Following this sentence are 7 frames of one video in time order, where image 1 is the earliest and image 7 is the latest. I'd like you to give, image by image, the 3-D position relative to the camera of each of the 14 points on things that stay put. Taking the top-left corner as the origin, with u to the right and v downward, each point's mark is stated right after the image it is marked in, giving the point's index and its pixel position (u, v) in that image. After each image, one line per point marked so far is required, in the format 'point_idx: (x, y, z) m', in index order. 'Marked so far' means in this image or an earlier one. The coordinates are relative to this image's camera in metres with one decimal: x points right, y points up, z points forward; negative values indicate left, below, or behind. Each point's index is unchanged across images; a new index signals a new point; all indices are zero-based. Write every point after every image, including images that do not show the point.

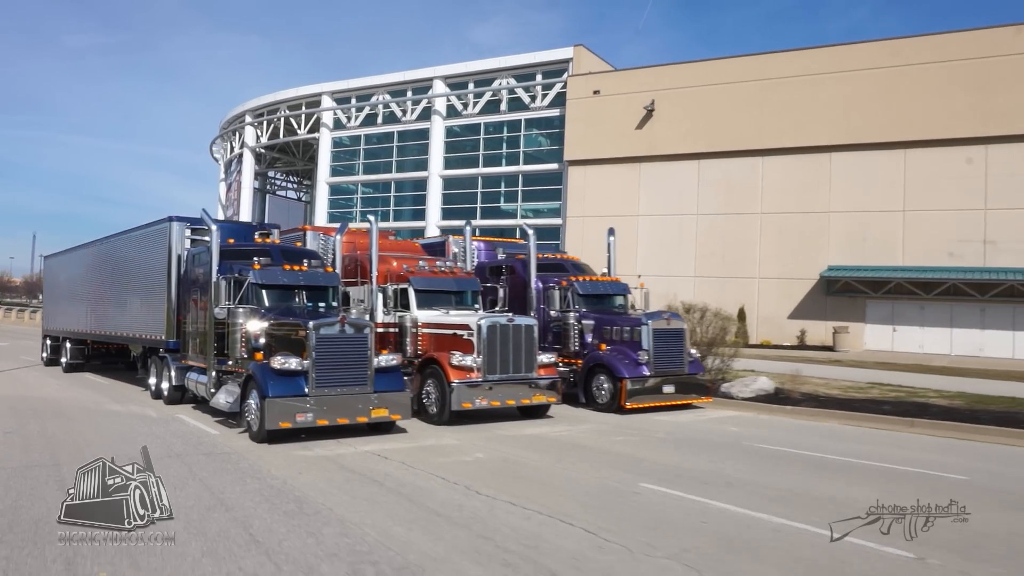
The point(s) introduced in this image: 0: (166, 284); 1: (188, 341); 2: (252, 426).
0: (-7.5, +0.1, +17.3) m
1: (-6.6, -1.1, +16.3) m
2: (-3.9, -2.1, +12.2) m
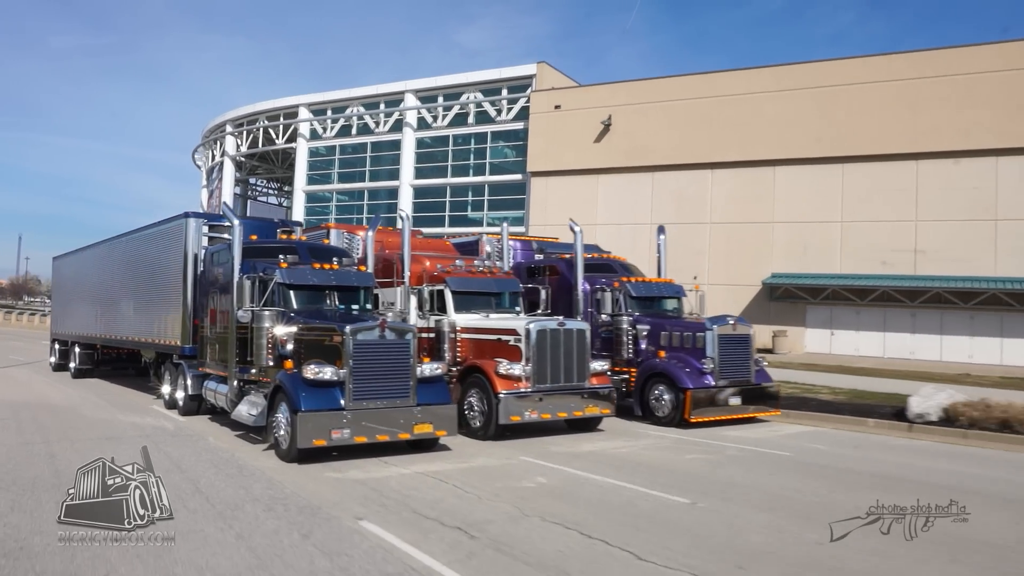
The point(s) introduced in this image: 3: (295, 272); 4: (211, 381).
0: (-6.6, +0.1, +16.0) m
1: (-5.7, -1.1, +15.0) m
2: (-3.1, -2.1, +10.9) m
3: (-3.4, +0.3, +12.6) m
4: (-5.6, -1.7, +14.9) m
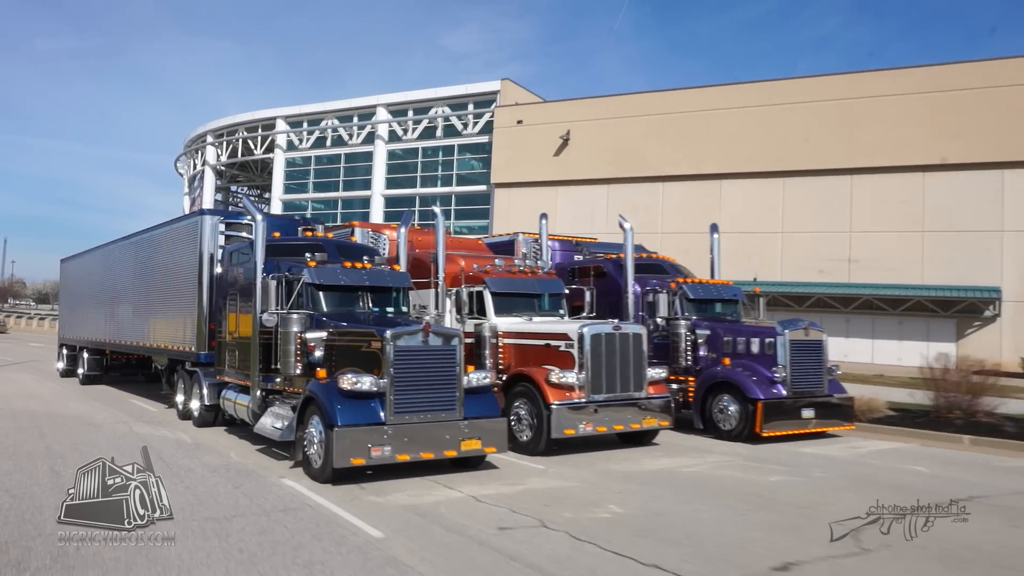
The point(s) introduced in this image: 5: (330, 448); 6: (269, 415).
0: (-5.9, 0.0, +14.9) m
1: (-5.0, -1.1, +13.9) m
2: (-2.4, -2.1, +9.8) m
3: (-2.7, +0.2, +11.5) m
4: (-4.8, -1.8, +13.8) m
5: (-2.1, -1.9, +9.4) m
6: (-3.5, -1.8, +11.6) m
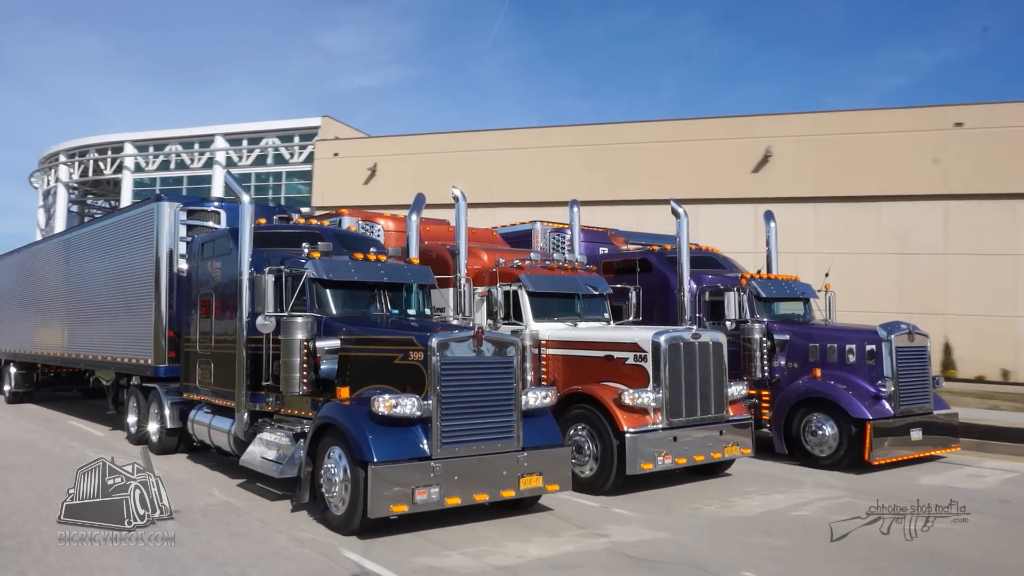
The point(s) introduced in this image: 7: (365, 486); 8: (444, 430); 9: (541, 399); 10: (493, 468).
0: (-5.5, 0.0, +12.4) m
1: (-4.5, -1.1, +11.5) m
2: (-1.7, -2.1, +7.5) m
3: (-2.1, +0.3, +9.2) m
4: (-4.4, -1.7, +11.3) m
5: (-1.3, -1.8, +7.1) m
6: (-2.9, -1.8, +9.2) m
7: (-1.3, -1.8, +7.1) m
8: (-0.6, -1.3, +7.4) m
9: (+0.3, -1.1, +8.2) m
10: (-0.2, -1.7, +7.6) m
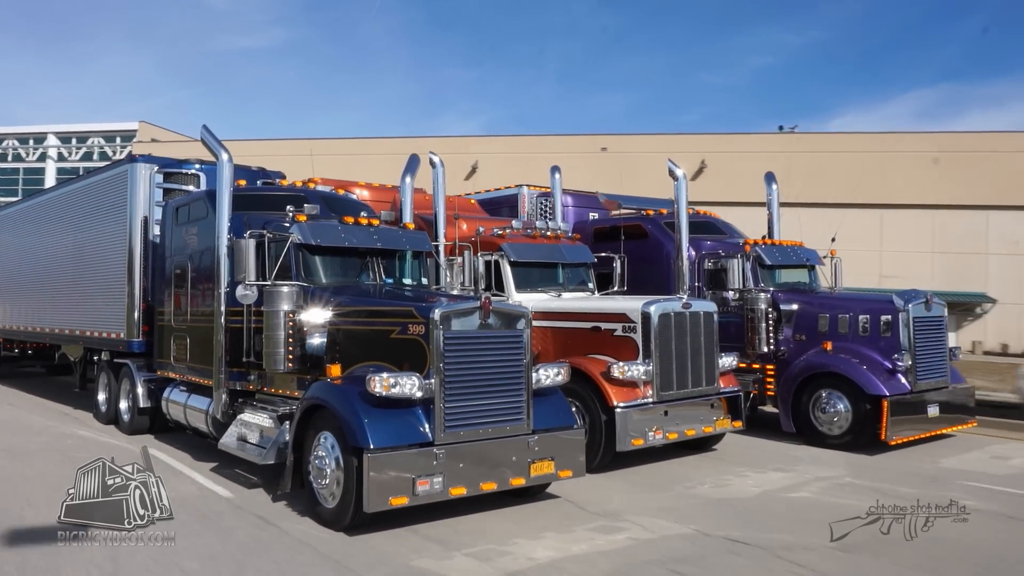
0: (-5.5, +0.5, +11.5) m
1: (-4.5, -0.7, +10.6) m
2: (-1.6, -1.8, +6.7) m
3: (-2.0, +0.6, +8.3) m
4: (-4.4, -1.3, +10.5) m
5: (-1.2, -1.5, +6.3) m
6: (-2.8, -1.4, +8.4) m
7: (-1.2, -1.5, +6.3) m
8: (-0.5, -1.0, +6.6) m
9: (+0.4, -0.8, +7.4) m
10: (-0.1, -1.4, +6.9) m
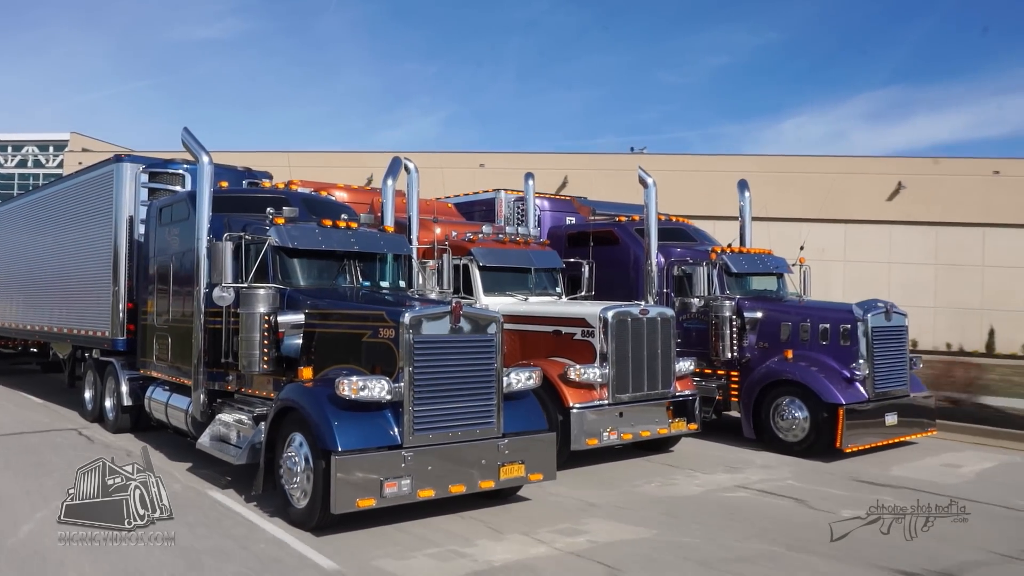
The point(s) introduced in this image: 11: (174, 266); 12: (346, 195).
0: (-5.7, +0.5, +11.5) m
1: (-4.8, -0.7, +10.7) m
2: (-1.8, -1.8, +6.8) m
3: (-2.2, +0.6, +8.4) m
4: (-4.6, -1.3, +10.6) m
5: (-1.5, -1.5, +6.4) m
6: (-3.1, -1.5, +8.5) m
7: (-1.5, -1.5, +6.4) m
8: (-0.8, -1.1, +6.7) m
9: (+0.1, -0.9, +7.5) m
10: (-0.4, -1.4, +6.9) m
11: (-4.1, +0.3, +9.8) m
12: (-2.5, +1.5, +13.0) m
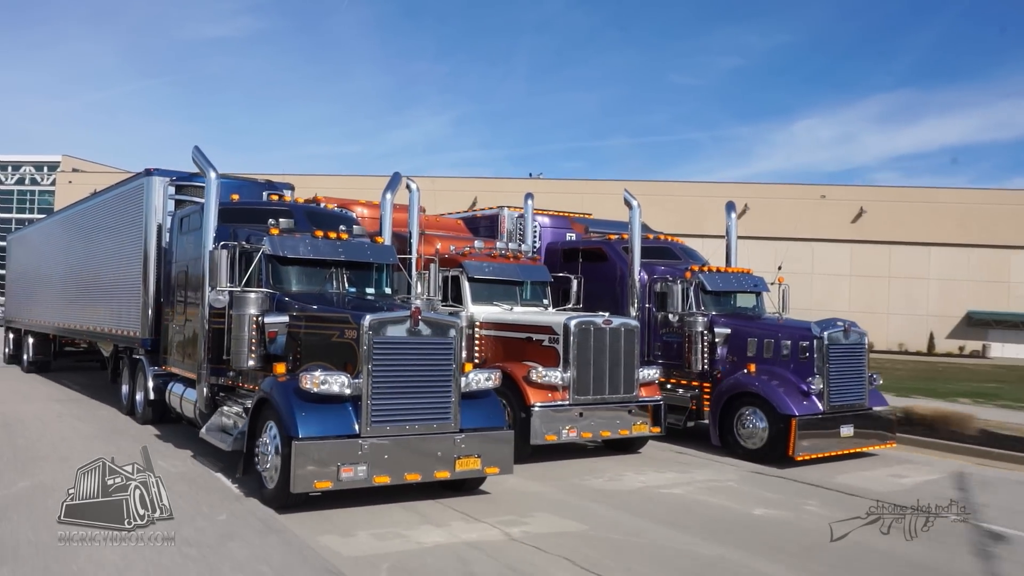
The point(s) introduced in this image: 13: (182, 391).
0: (-5.8, +0.4, +12.6) m
1: (-4.9, -0.7, +11.6) m
2: (-2.3, -1.8, +7.5) m
3: (-2.6, +0.5, +9.2) m
4: (-4.8, -1.4, +11.5) m
5: (-2.0, -1.6, +7.1) m
6: (-3.4, -1.5, +9.3) m
7: (-2.0, -1.5, +7.2) m
8: (-1.3, -1.1, +7.4) m
9: (-0.3, -0.9, +8.1) m
10: (-0.8, -1.5, +7.6) m
11: (-4.3, +0.3, +10.8) m
12: (-2.5, +1.4, +13.8) m
13: (-4.6, -1.4, +11.1) m
